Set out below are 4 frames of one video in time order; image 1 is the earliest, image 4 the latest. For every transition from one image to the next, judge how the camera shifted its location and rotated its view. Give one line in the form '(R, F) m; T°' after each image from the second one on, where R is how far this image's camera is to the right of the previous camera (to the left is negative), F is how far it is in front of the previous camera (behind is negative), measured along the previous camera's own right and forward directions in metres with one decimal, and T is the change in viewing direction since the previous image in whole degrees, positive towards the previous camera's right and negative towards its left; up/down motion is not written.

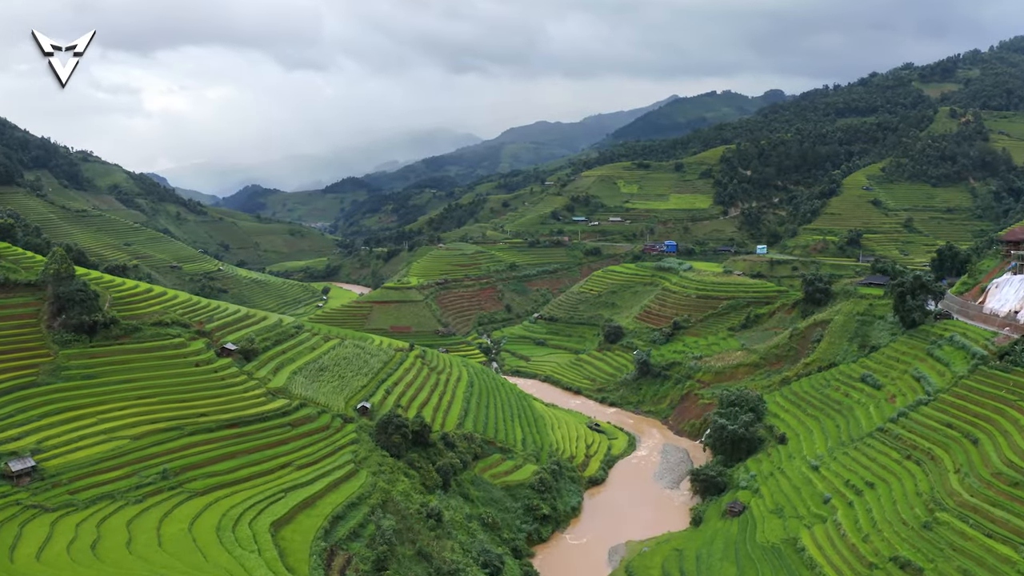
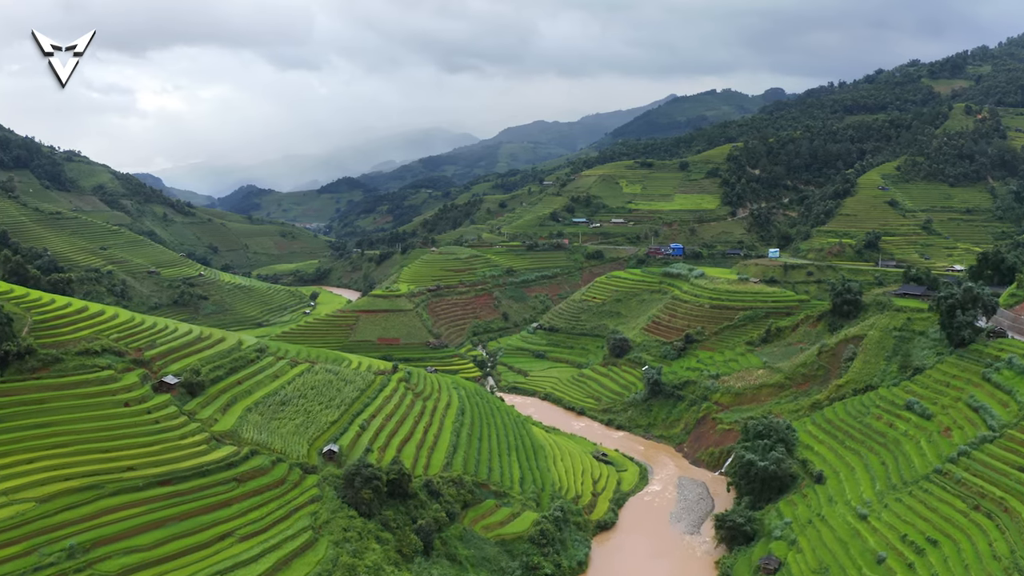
(+0.1, +4.1) m; 0°
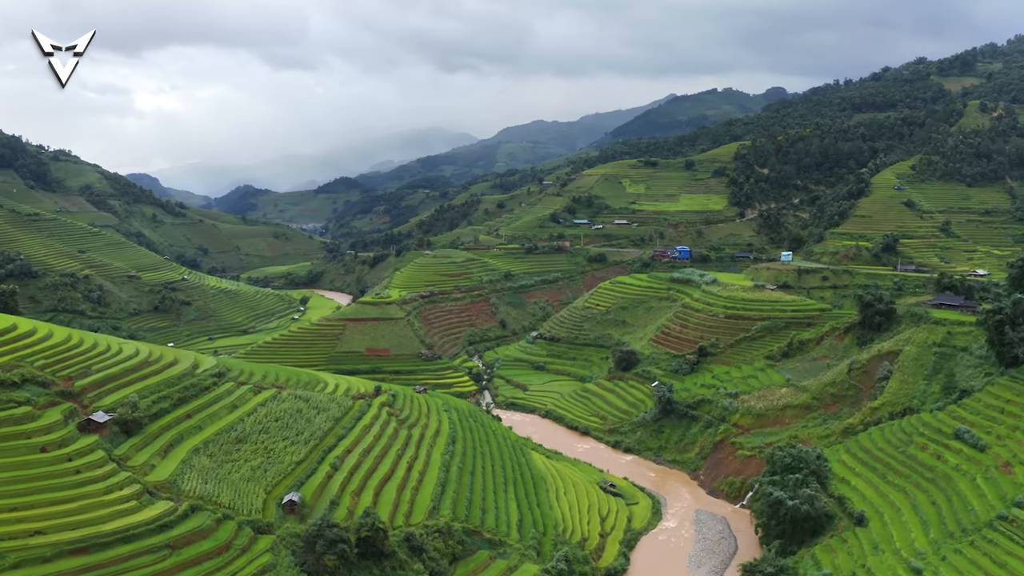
(+0.1, +3.4) m; 0°
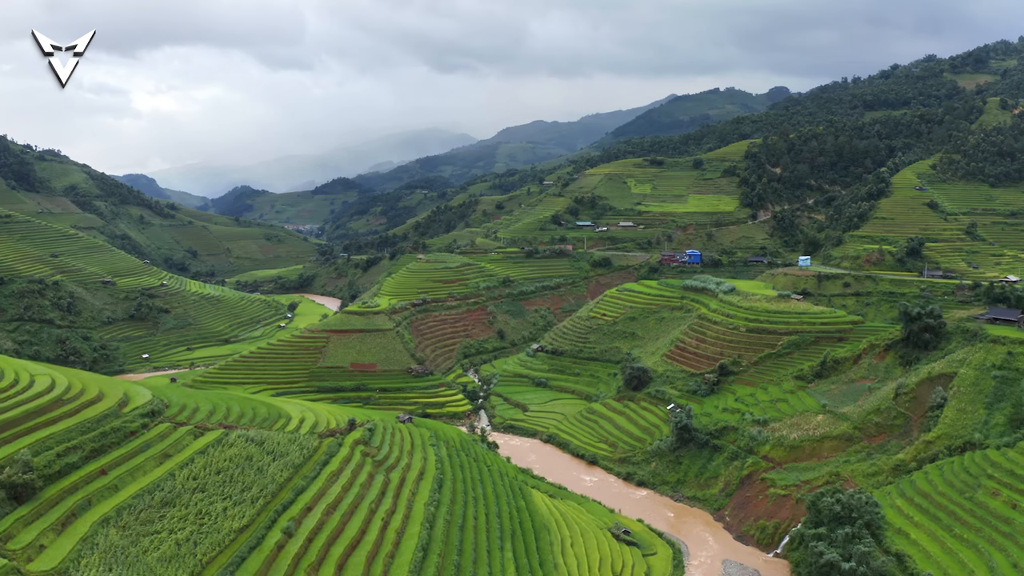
(+0.1, +4.0) m; 0°
